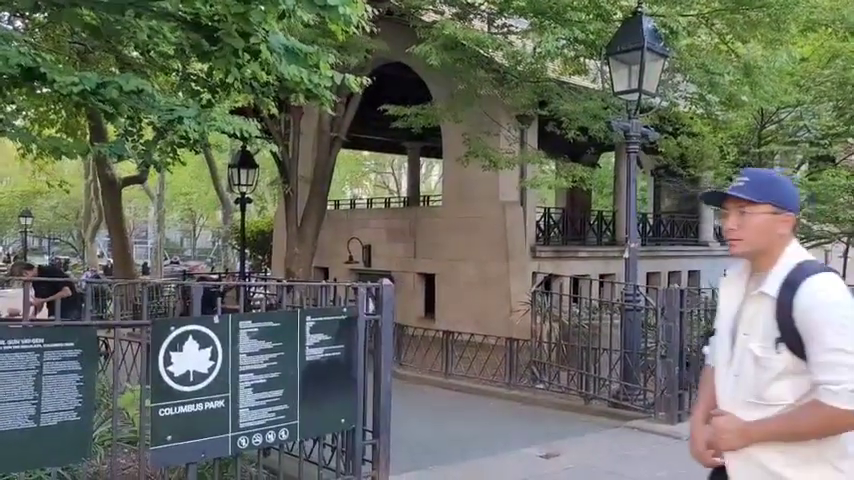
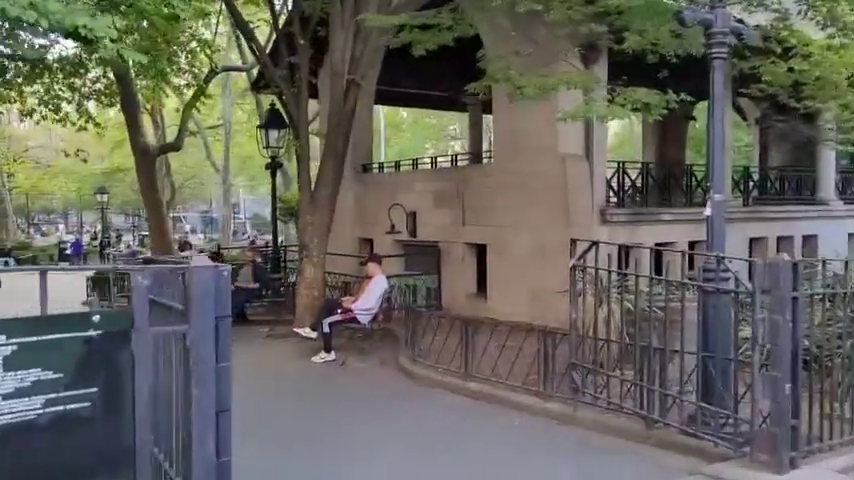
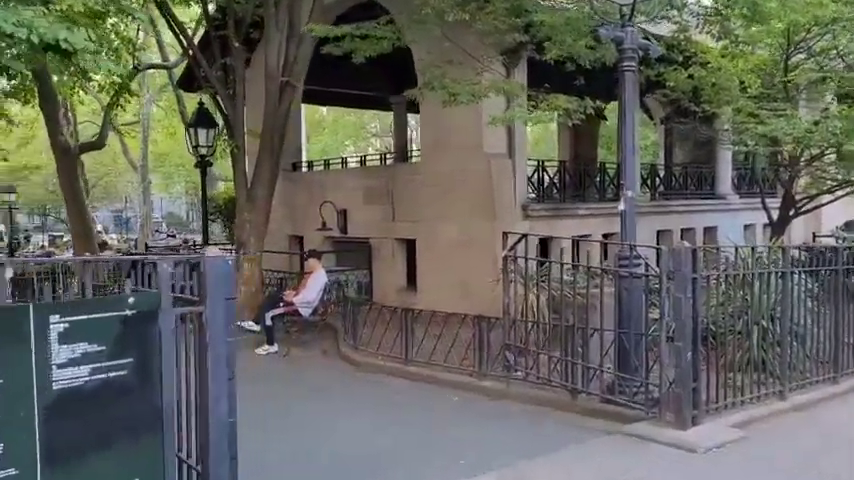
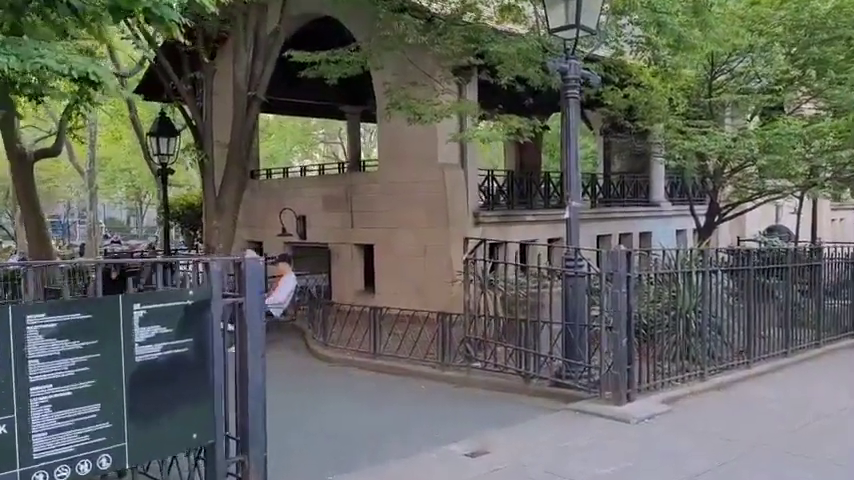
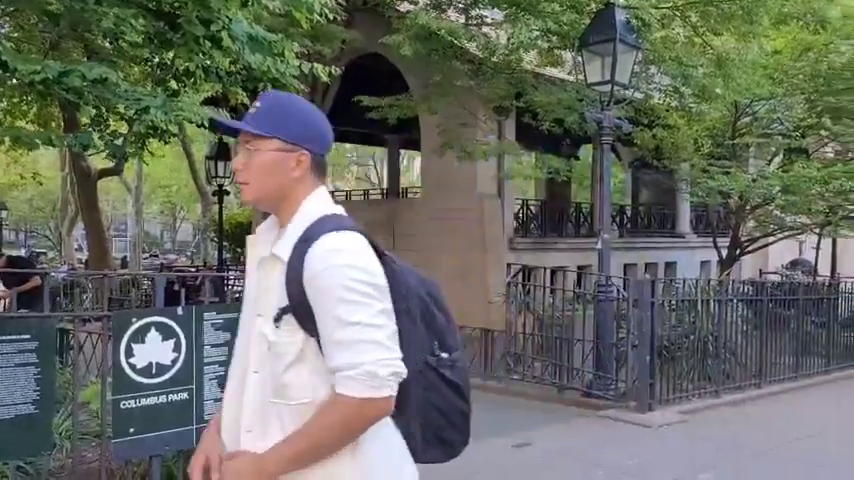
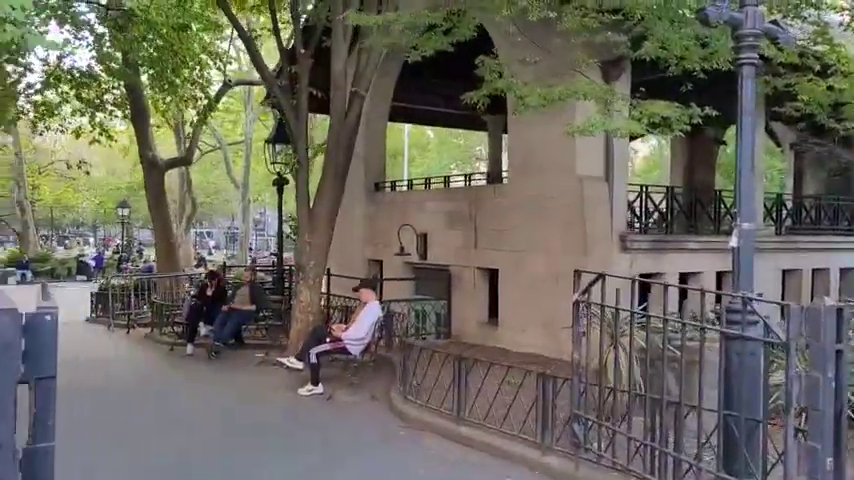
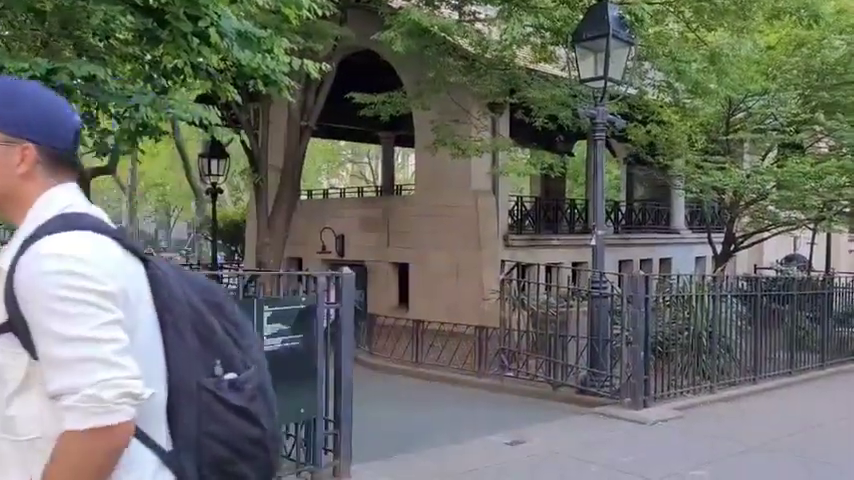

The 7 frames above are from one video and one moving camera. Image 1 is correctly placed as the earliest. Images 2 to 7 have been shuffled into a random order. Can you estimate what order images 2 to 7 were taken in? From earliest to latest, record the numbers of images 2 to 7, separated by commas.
5, 7, 4, 3, 2, 6
